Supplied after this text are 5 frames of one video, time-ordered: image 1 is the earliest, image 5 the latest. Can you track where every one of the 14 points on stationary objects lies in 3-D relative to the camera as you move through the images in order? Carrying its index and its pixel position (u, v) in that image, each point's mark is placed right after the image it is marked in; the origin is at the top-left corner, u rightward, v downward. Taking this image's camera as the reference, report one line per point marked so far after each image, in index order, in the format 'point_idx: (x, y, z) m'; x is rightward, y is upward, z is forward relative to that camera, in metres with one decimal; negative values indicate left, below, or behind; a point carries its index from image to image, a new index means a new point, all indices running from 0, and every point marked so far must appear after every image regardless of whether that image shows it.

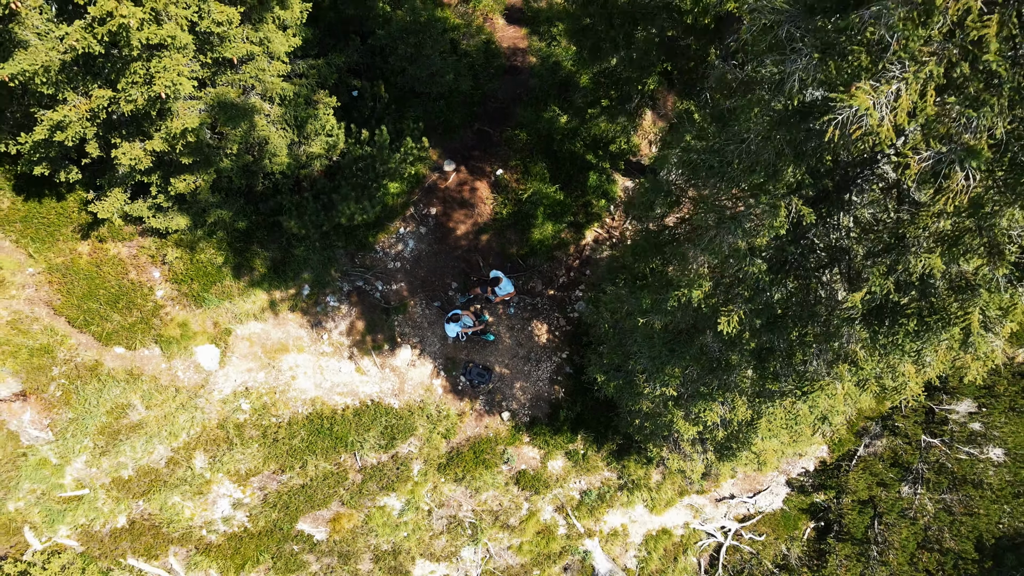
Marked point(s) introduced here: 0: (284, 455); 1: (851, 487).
0: (-4.1, -3.0, +13.3) m
1: (+7.3, -4.4, +16.2) m
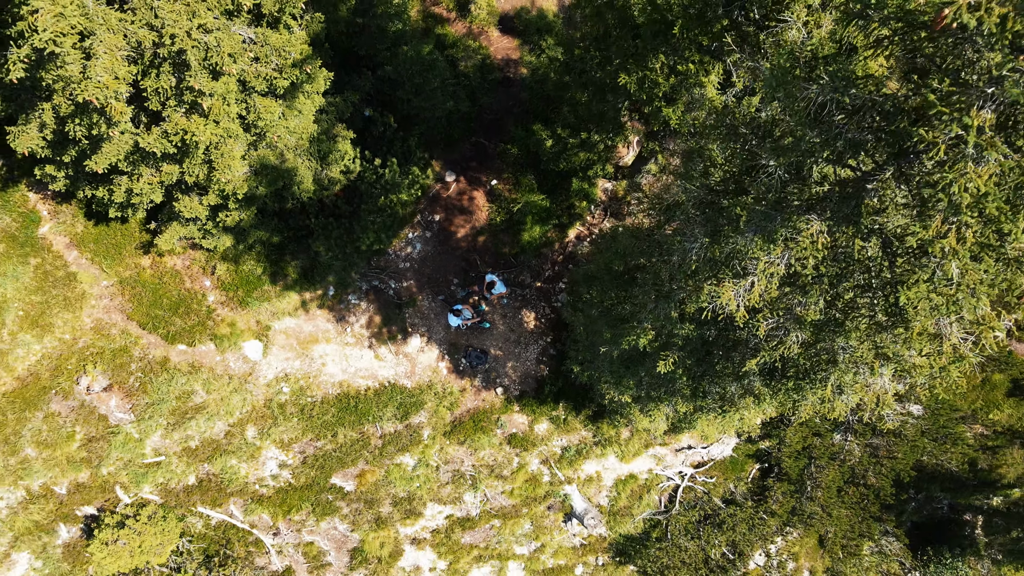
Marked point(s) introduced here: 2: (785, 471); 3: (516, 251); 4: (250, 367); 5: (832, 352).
0: (-4.2, -3.0, +16.3) m
1: (+7.2, -4.0, +19.4) m
2: (+7.0, -4.7, +19.3) m
3: (+0.1, +0.9, +17.2) m
4: (-5.6, -1.7, +16.0) m
5: (+3.8, -0.7, +8.8) m
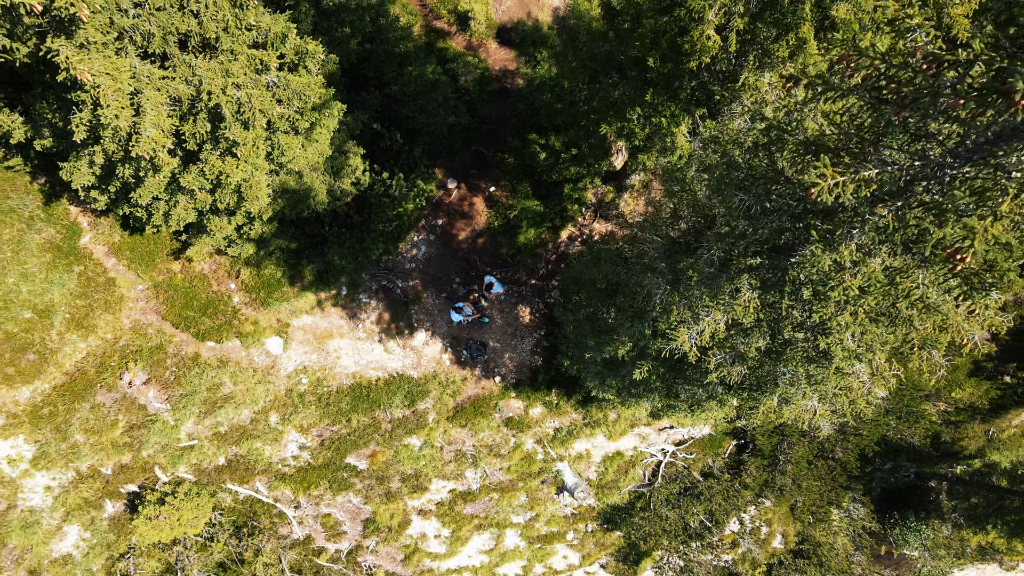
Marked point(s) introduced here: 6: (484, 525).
0: (-4.3, -3.0, +18.1) m
1: (+7.1, -3.8, +21.2) m
2: (+7.0, -4.6, +21.2) m
3: (0.0, +0.9, +18.8) m
4: (-5.7, -1.7, +17.7) m
5: (+3.7, -1.2, +10.4) m
6: (-0.7, -5.9, +18.8) m
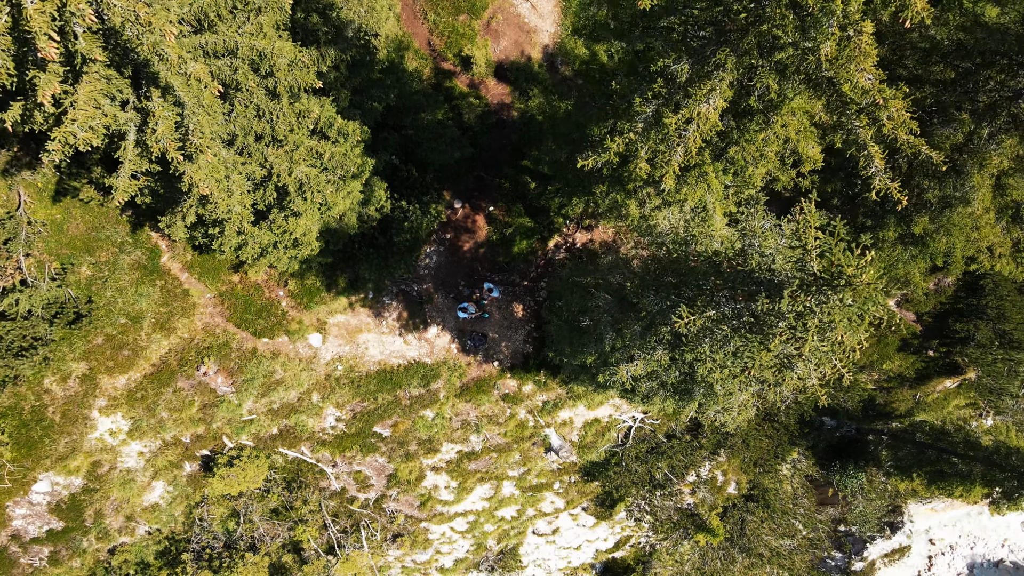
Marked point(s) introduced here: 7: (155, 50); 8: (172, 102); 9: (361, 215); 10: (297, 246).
0: (-4.5, -3.1, +22.4) m
1: (+7.0, -3.6, +25.6) m
2: (+6.8, -4.4, +25.6) m
3: (-0.1, +0.8, +22.7) m
4: (-5.8, -1.9, +21.9) m
5: (+3.6, -2.0, +14.6) m
6: (-0.8, -5.9, +23.4) m
7: (-5.3, +3.6, +11.1) m
8: (-5.6, +3.1, +12.4) m
9: (-4.0, +1.9, +19.7) m
10: (-5.3, +1.0, +18.2) m
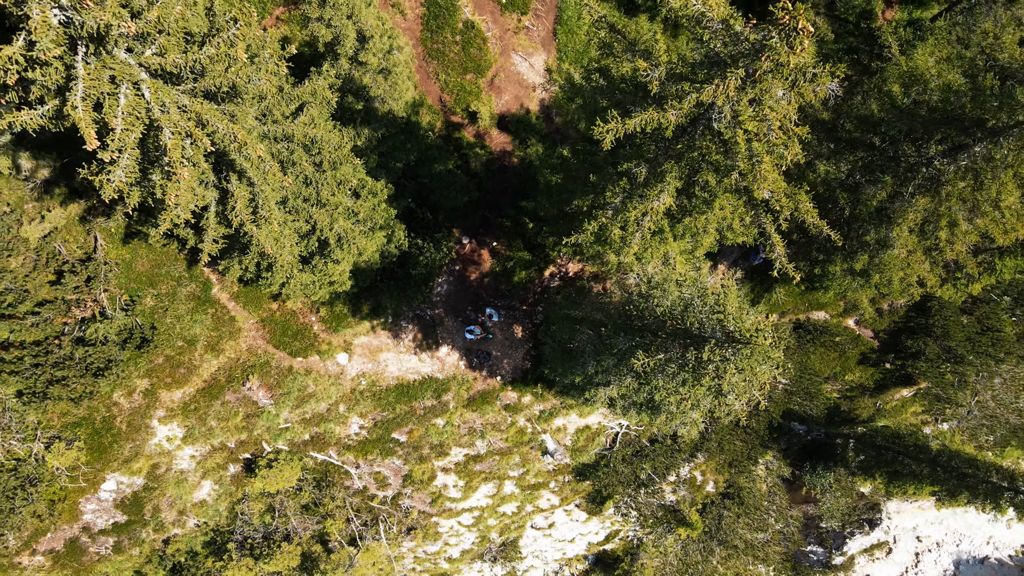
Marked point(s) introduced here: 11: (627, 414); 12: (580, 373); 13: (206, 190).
0: (-4.4, -4.0, +25.8) m
1: (+7.0, -4.5, +29.0) m
2: (+6.9, -5.2, +29.0) m
3: (-0.1, 0.0, +26.1) m
4: (-5.8, -2.7, +25.3) m
5: (+3.6, -2.8, +18.0) m
6: (-0.8, -6.8, +26.8) m
7: (-5.3, +2.7, +14.5) m
8: (-5.6, +2.2, +15.7) m
9: (-4.0, +1.0, +23.1) m
10: (-5.3, +0.2, +21.6) m
11: (+3.1, -3.3, +20.5) m
12: (+1.9, -2.1, +19.4) m
13: (-6.4, +2.0, +15.6) m
